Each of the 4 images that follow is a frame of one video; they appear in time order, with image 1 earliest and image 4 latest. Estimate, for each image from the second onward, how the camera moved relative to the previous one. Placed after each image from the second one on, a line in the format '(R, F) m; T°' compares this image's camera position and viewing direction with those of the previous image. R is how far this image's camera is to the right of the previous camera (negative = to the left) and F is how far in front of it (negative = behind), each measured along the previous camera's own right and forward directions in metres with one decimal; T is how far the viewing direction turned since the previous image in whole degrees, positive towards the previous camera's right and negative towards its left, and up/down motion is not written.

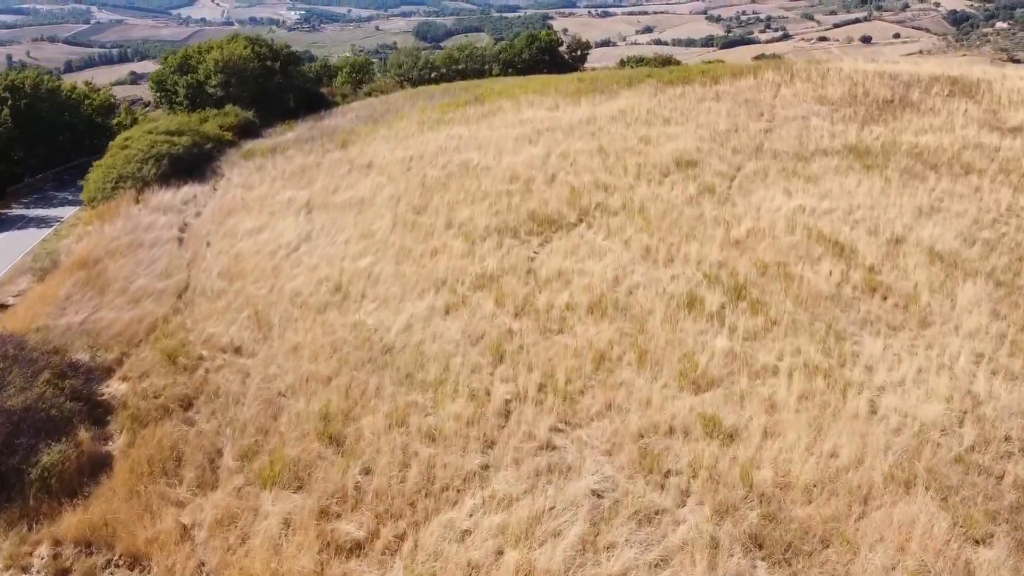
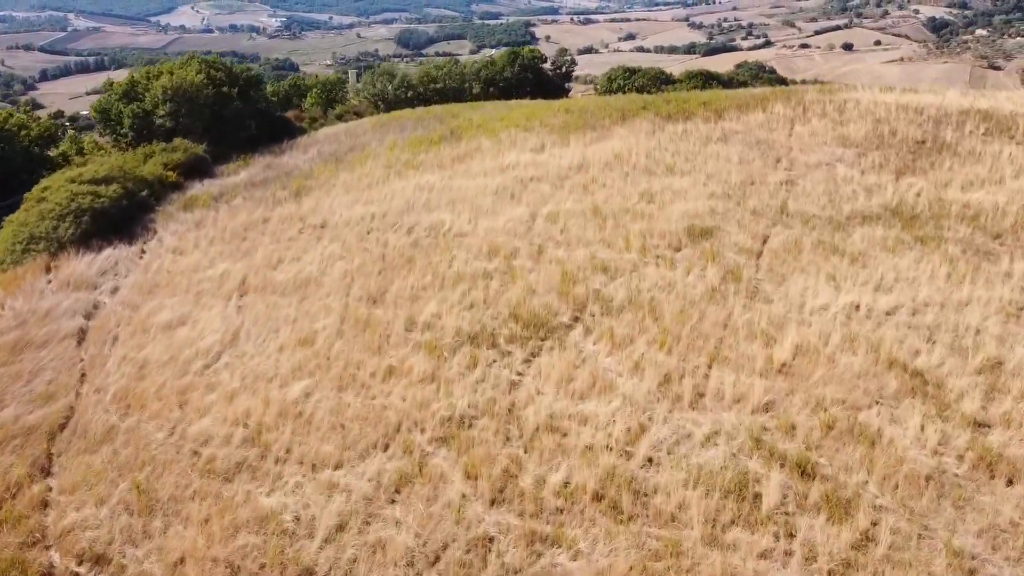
(+0.1, +2.0) m; +1°
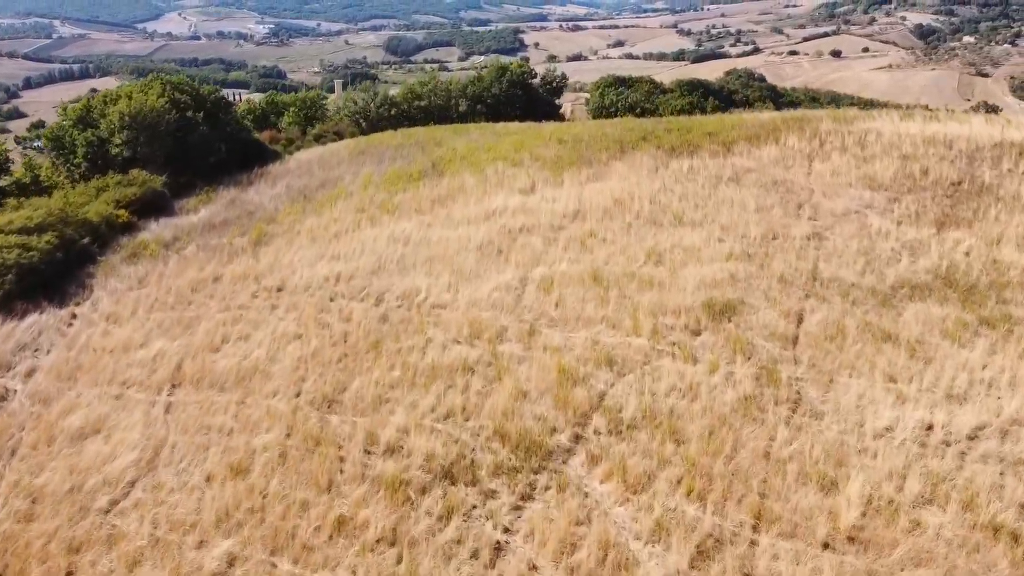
(0.0, +1.5) m; +1°
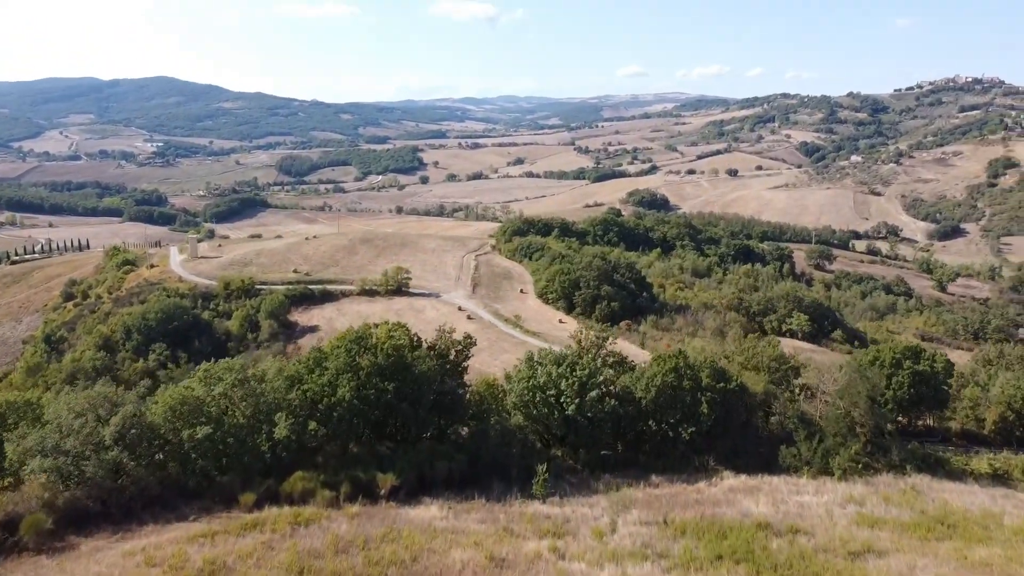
(+0.9, +13.8) m; +7°
